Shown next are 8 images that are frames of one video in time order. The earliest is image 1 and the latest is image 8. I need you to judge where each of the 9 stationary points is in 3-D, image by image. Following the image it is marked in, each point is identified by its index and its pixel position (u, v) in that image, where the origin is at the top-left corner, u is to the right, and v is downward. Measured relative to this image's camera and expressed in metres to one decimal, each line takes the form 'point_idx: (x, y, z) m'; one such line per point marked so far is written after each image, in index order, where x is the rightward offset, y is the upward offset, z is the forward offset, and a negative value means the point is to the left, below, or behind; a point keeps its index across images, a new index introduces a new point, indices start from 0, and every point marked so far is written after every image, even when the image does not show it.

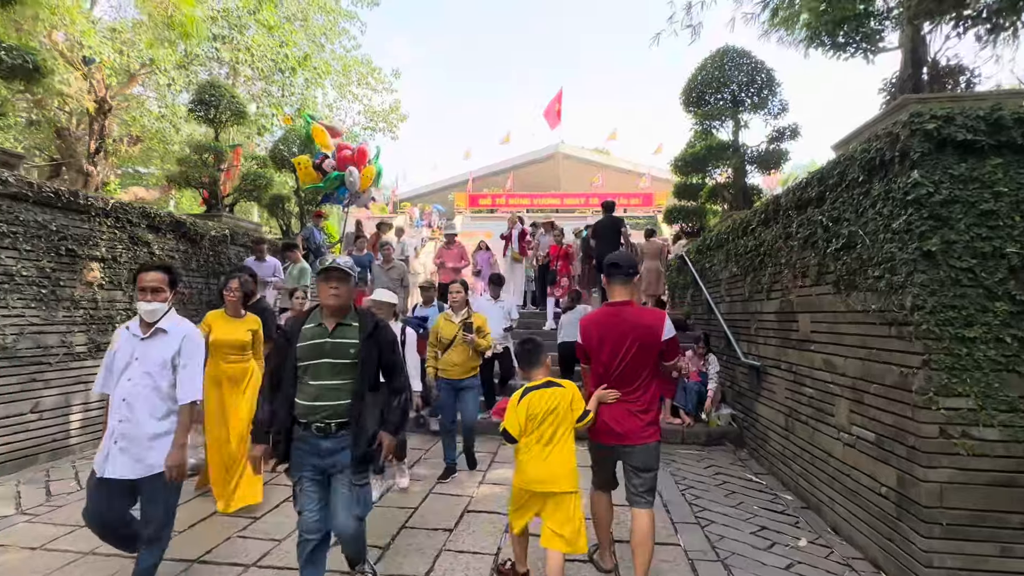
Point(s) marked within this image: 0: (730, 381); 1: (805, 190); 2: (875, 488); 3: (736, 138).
0: (+2.4, -1.0, +6.4) m
1: (+2.2, +0.7, +4.4) m
2: (+2.1, -1.1, +3.3) m
3: (+2.9, +2.0, +7.7) m
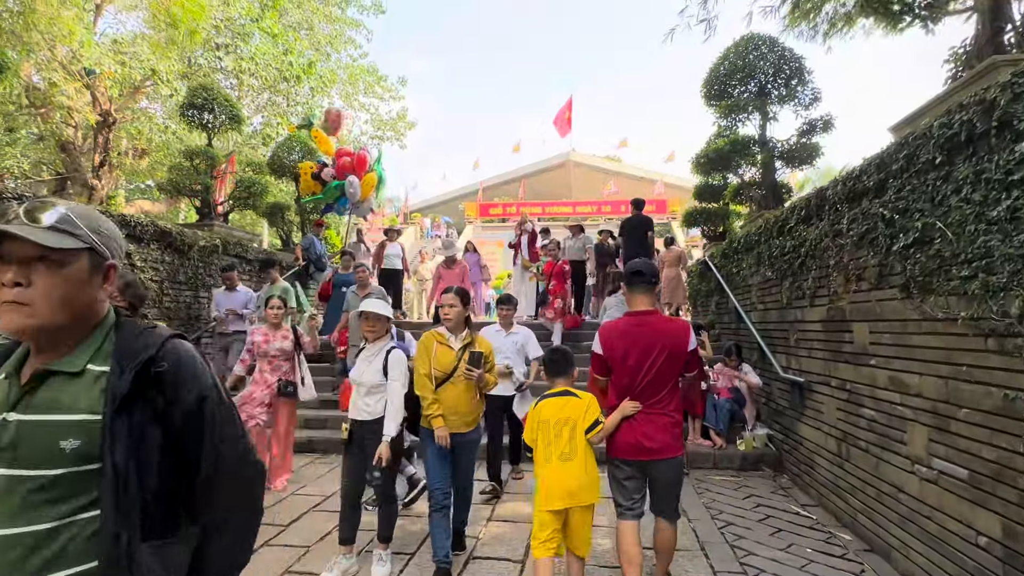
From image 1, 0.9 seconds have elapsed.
0: (+2.5, -1.1, +5.8) m
1: (+2.2, +0.7, +3.8) m
2: (+2.1, -1.1, +2.7) m
3: (+3.0, +1.9, +7.1) m
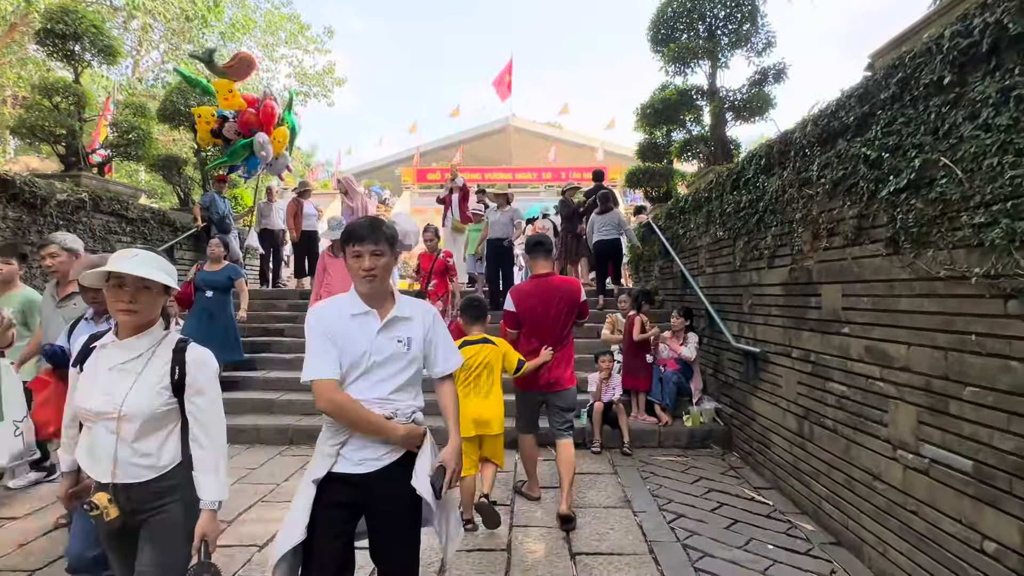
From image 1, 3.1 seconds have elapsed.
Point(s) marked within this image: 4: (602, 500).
0: (+1.8, -0.7, +5.3) m
1: (+1.8, +0.9, +3.2) m
2: (+1.8, -1.0, +2.2) m
3: (+2.2, +2.3, +6.6) m
4: (+0.6, -1.4, +3.9) m
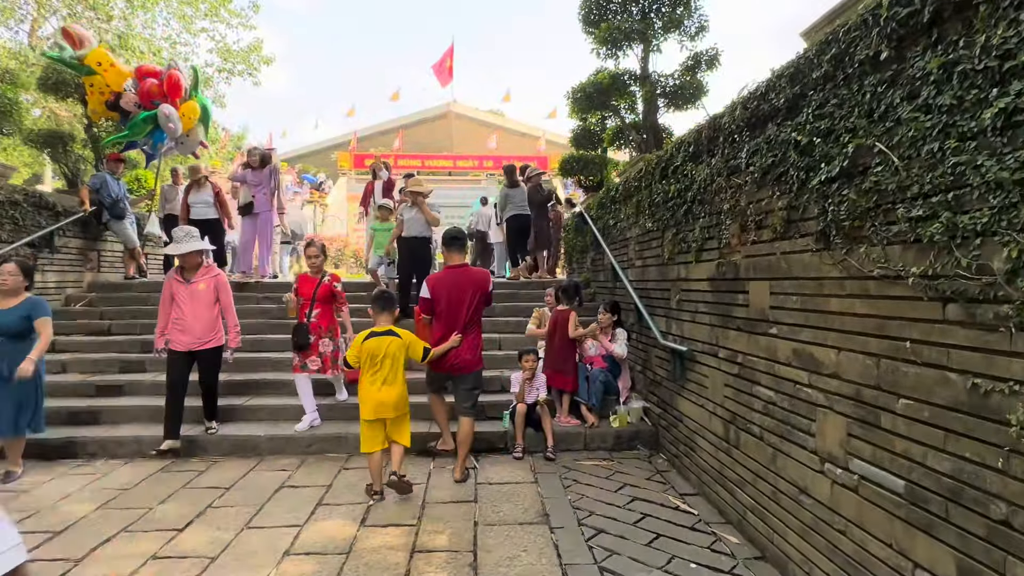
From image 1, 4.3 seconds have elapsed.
0: (+1.1, -0.7, +5.1) m
1: (+1.3, +1.0, +3.0) m
2: (+1.3, -1.0, +2.0) m
3: (+1.4, +2.4, +6.3) m
4: (0.0, -1.4, +3.5) m
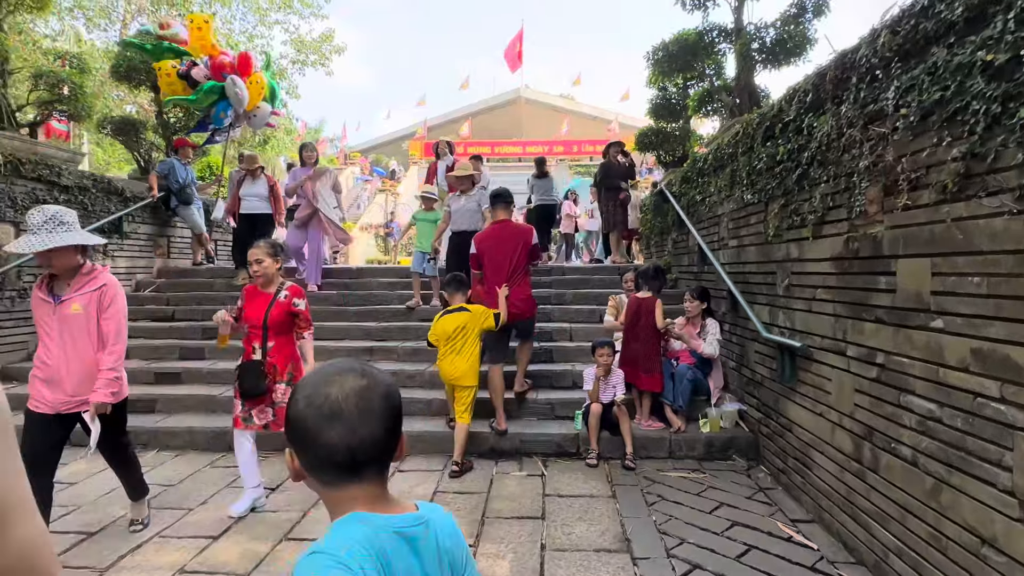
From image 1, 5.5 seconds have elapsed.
0: (+1.7, -0.5, +4.4) m
1: (+1.6, +1.0, +2.2) m
2: (+1.5, -0.9, +1.3) m
3: (+2.1, +2.5, +5.5) m
4: (+0.4, -1.3, +3.0) m
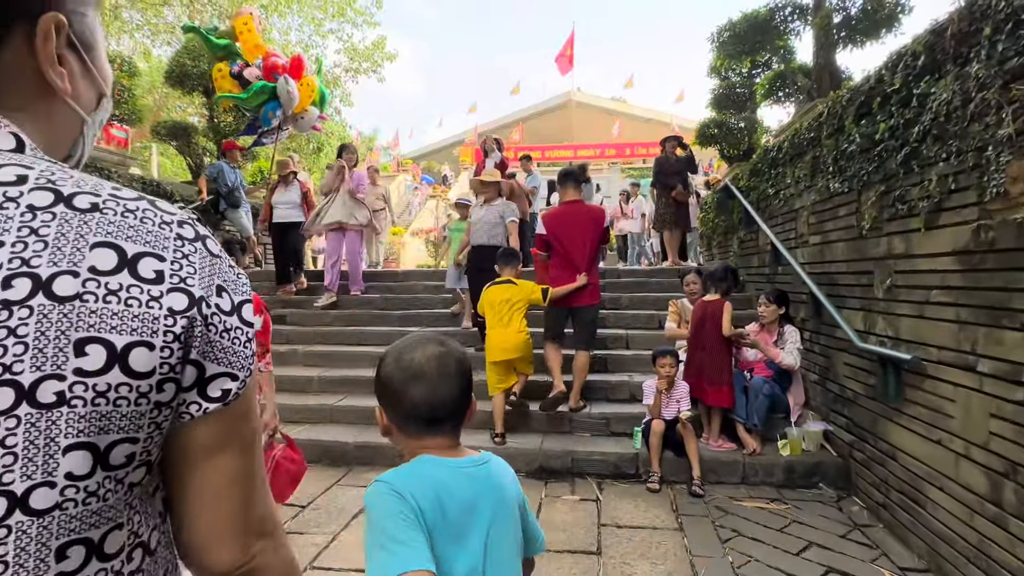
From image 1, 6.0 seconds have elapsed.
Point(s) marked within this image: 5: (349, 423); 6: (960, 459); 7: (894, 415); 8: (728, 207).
0: (+2.0, -0.6, +3.8) m
1: (+1.7, +1.0, +1.7) m
2: (+1.6, -0.9, +0.8) m
3: (+2.6, +2.5, +5.0) m
4: (+0.6, -1.3, +2.5) m
5: (-1.2, -1.0, +4.4) m
6: (+1.8, -0.7, +2.4) m
7: (+1.9, -0.6, +3.0) m
8: (+2.3, +0.9, +6.2) m
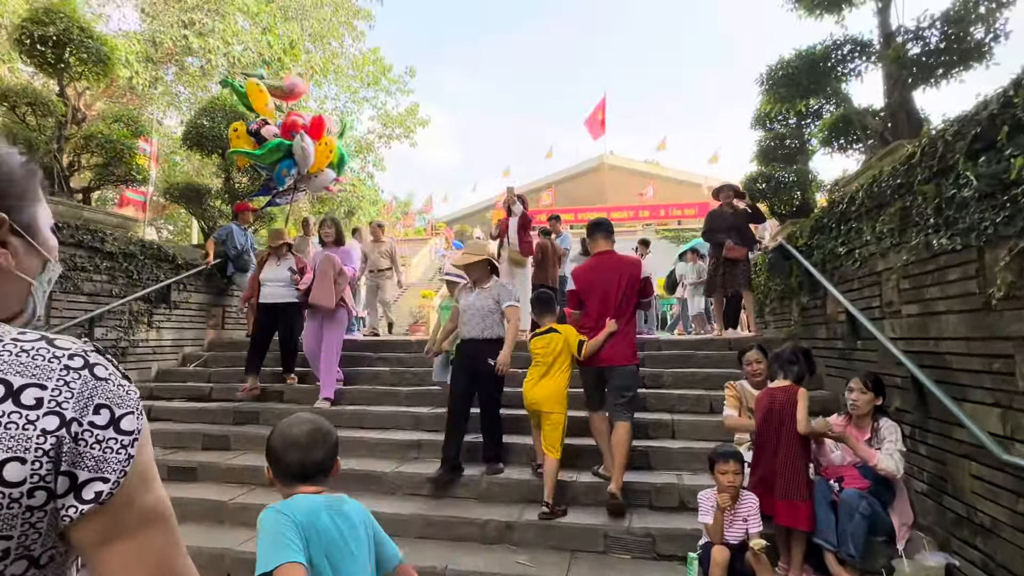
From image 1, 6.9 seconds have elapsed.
0: (+2.1, -1.0, +2.9) m
1: (+1.7, +0.8, +1.0) m
2: (+1.5, -1.0, -0.1) m
3: (+2.7, +1.9, +4.3) m
4: (+0.7, -1.6, +1.7) m
5: (-1.1, -1.5, +3.6) m
6: (+1.8, -1.0, +1.5) m
7: (+2.0, -1.0, +2.1) m
8: (+2.5, +0.2, +5.4) m
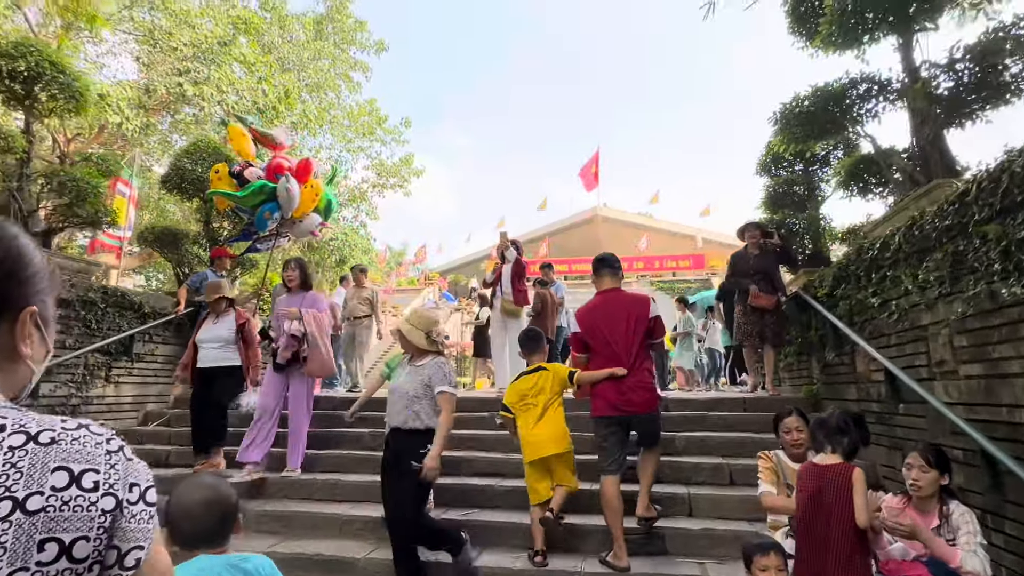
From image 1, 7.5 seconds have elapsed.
0: (+2.1, -1.2, +2.4) m
1: (+1.7, +0.8, +0.6) m
2: (+1.5, -1.0, -0.6) m
3: (+2.7, +1.6, +4.1) m
4: (+0.6, -1.7, +1.1) m
5: (-1.1, -1.8, +3.0) m
6: (+1.8, -1.1, +1.0) m
7: (+2.0, -1.1, +1.5) m
8: (+2.5, -0.3, +5.0) m
